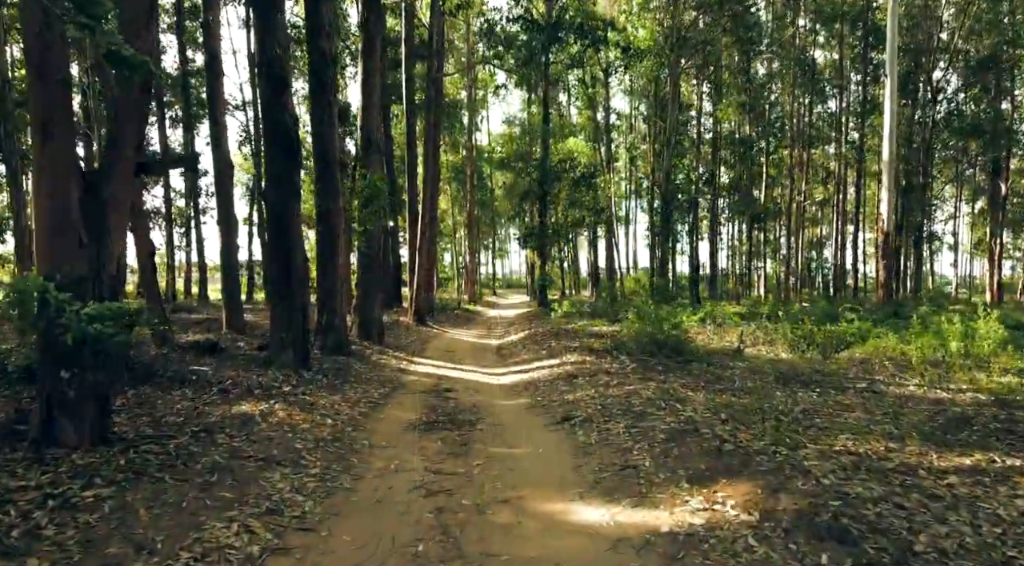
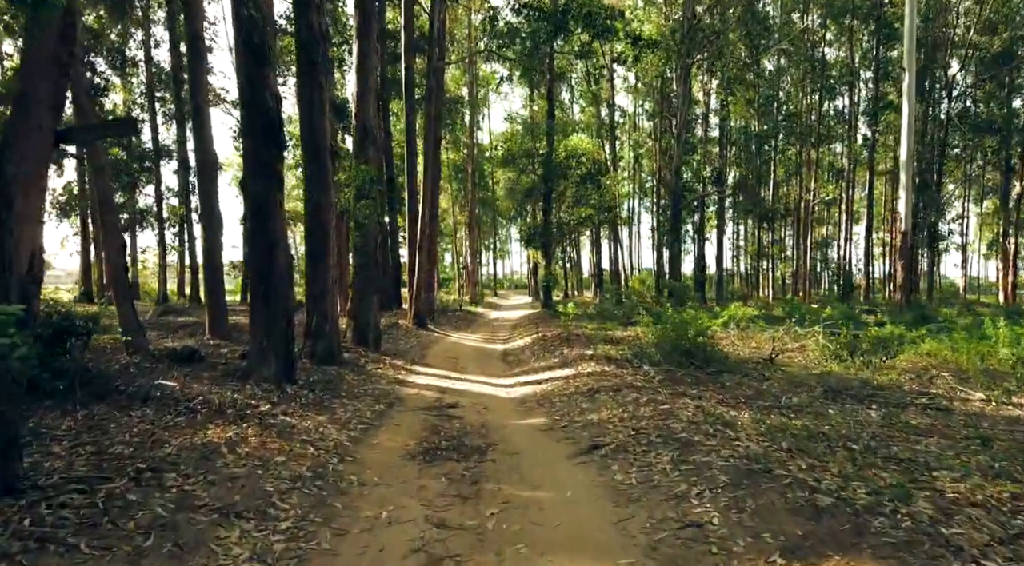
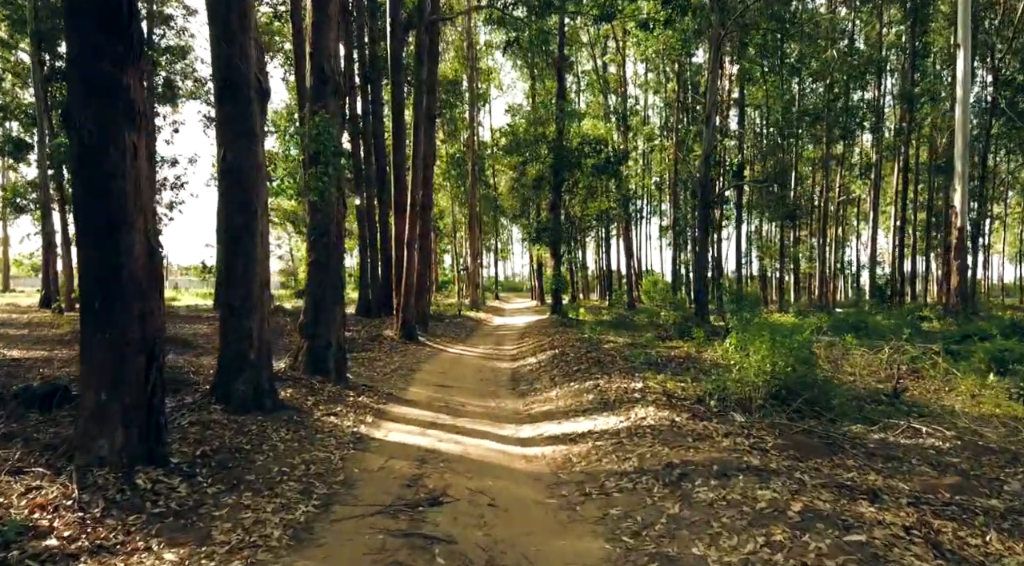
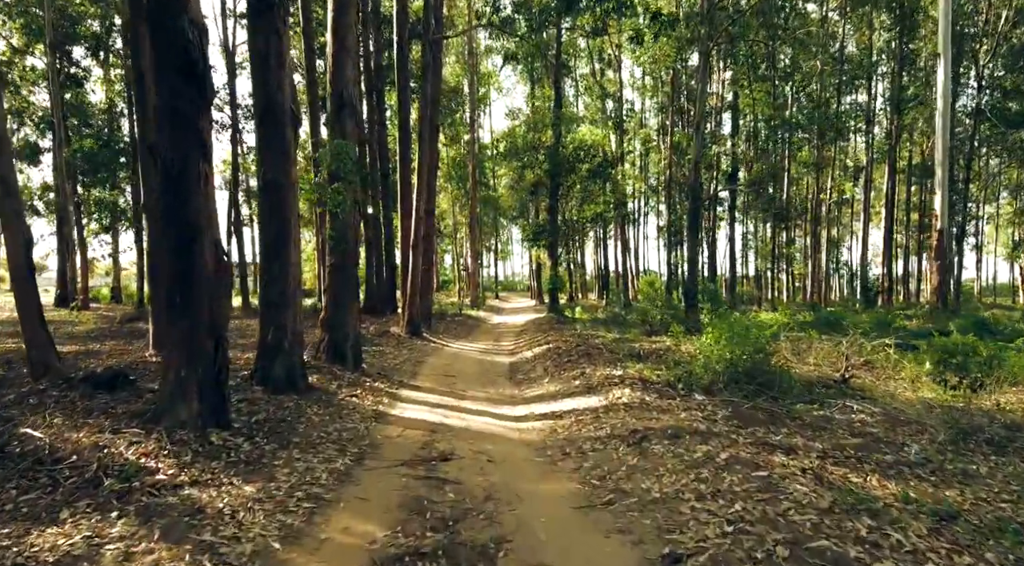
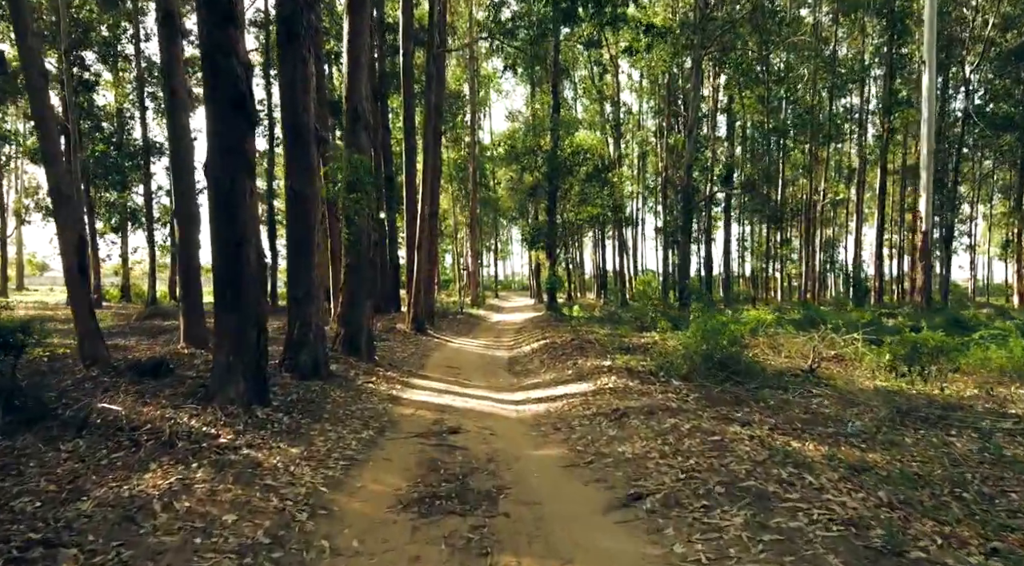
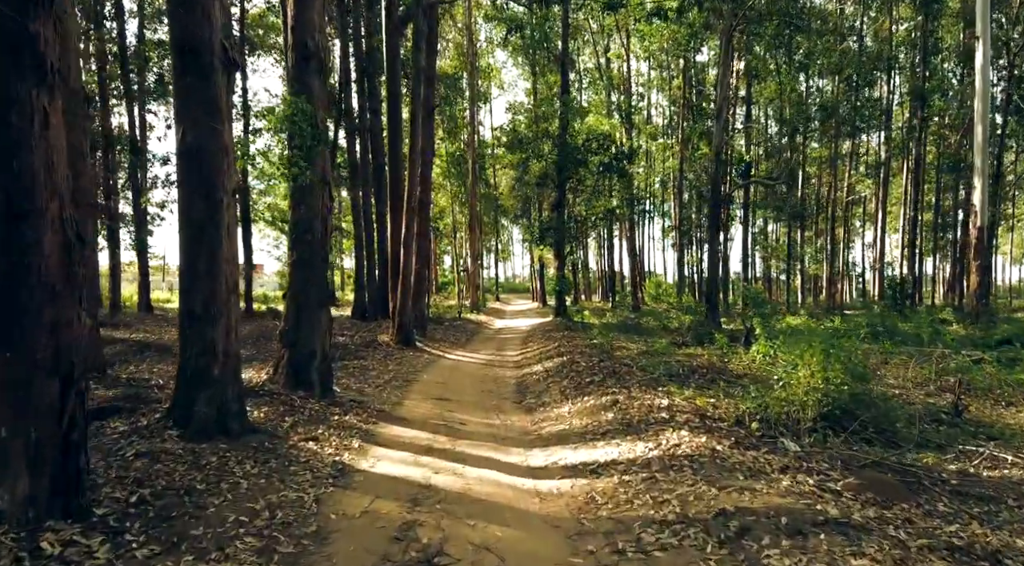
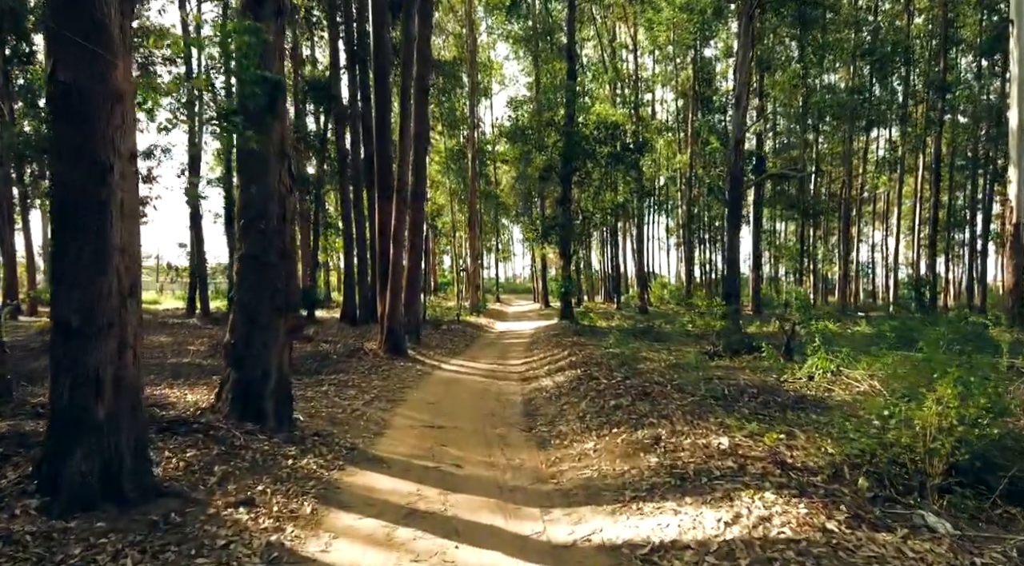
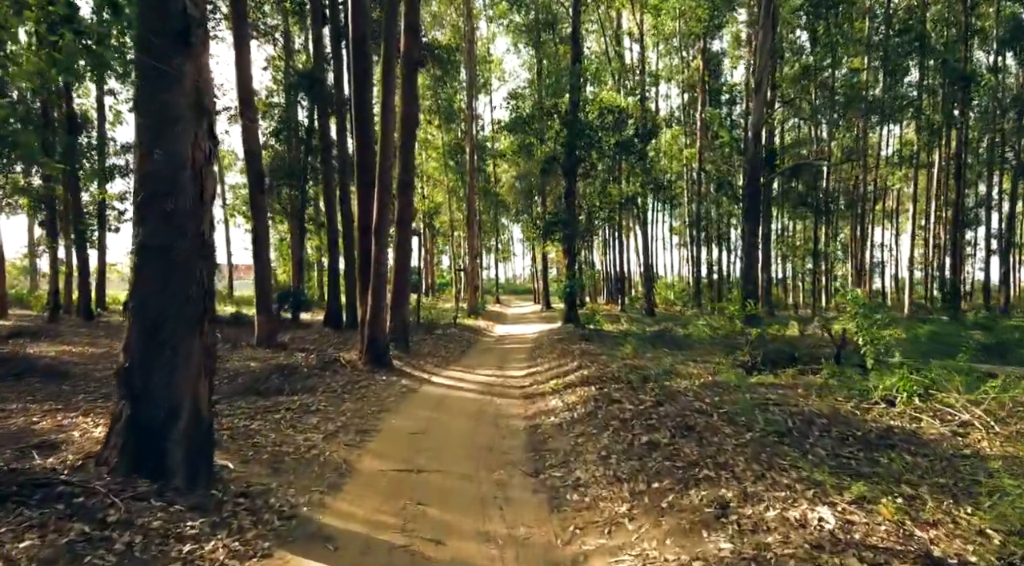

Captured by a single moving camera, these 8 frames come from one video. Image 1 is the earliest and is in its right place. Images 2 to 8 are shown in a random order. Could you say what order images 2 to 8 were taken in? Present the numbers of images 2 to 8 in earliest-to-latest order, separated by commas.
2, 5, 4, 3, 6, 7, 8
